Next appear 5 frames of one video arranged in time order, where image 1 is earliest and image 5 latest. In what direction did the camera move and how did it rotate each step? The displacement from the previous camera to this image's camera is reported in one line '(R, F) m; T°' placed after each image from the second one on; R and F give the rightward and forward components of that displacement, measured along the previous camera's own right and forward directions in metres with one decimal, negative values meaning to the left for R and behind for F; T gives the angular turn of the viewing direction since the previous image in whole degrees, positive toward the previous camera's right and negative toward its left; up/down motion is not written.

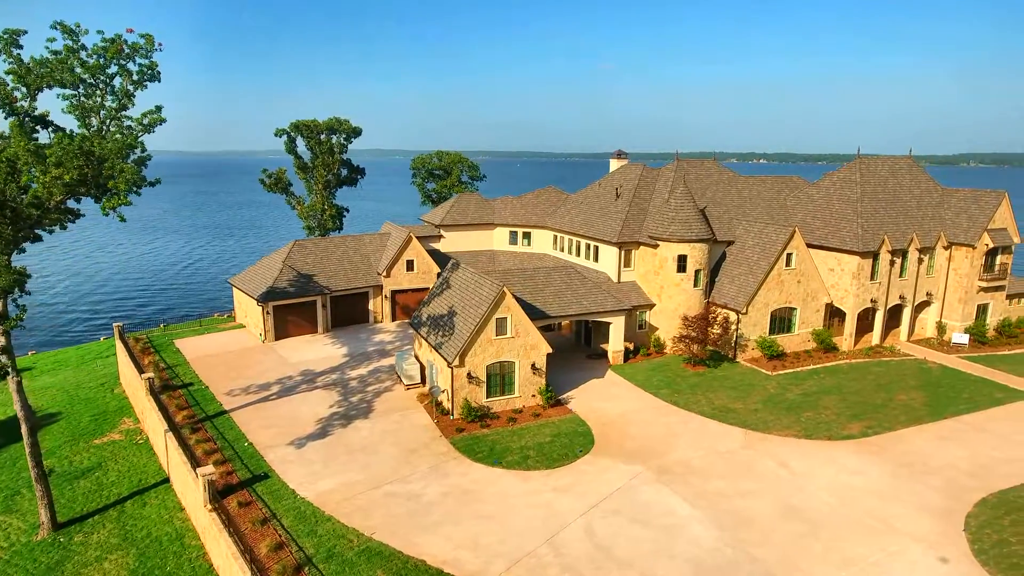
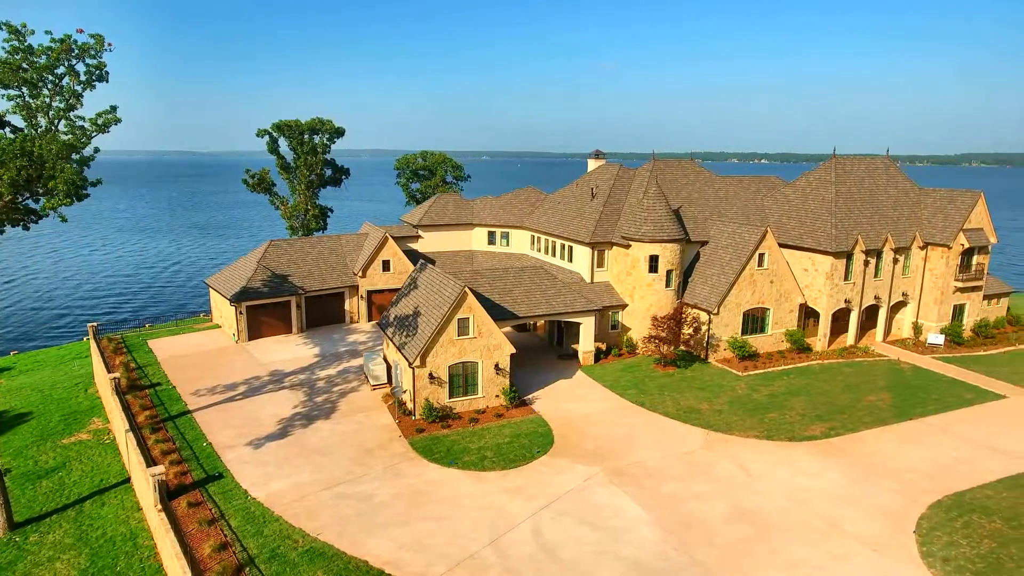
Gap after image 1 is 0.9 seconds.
(+1.7, 0.0) m; 0°
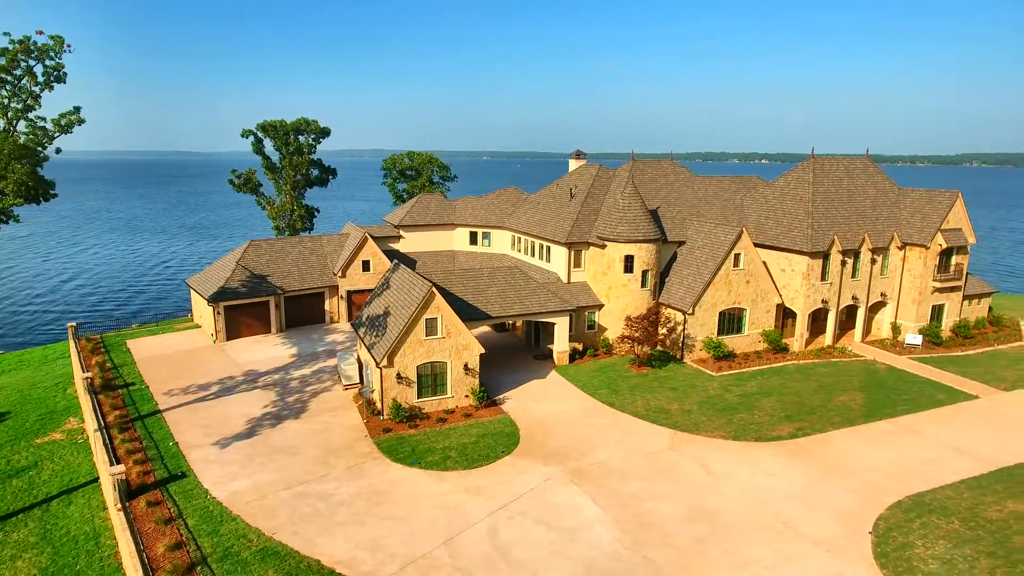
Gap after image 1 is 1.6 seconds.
(+1.5, -0.1) m; 0°
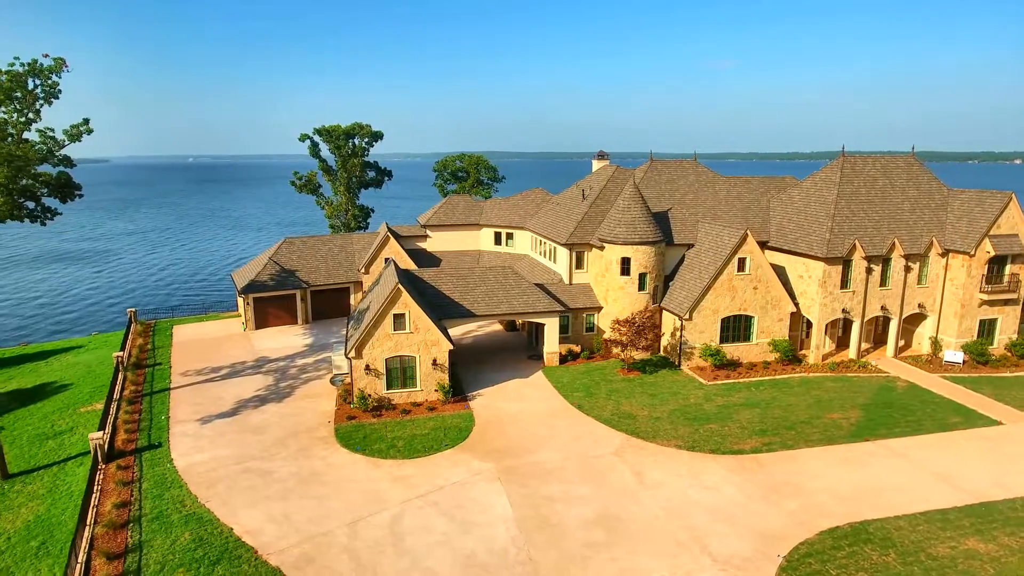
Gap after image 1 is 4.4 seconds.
(+6.4, +0.1) m; -10°
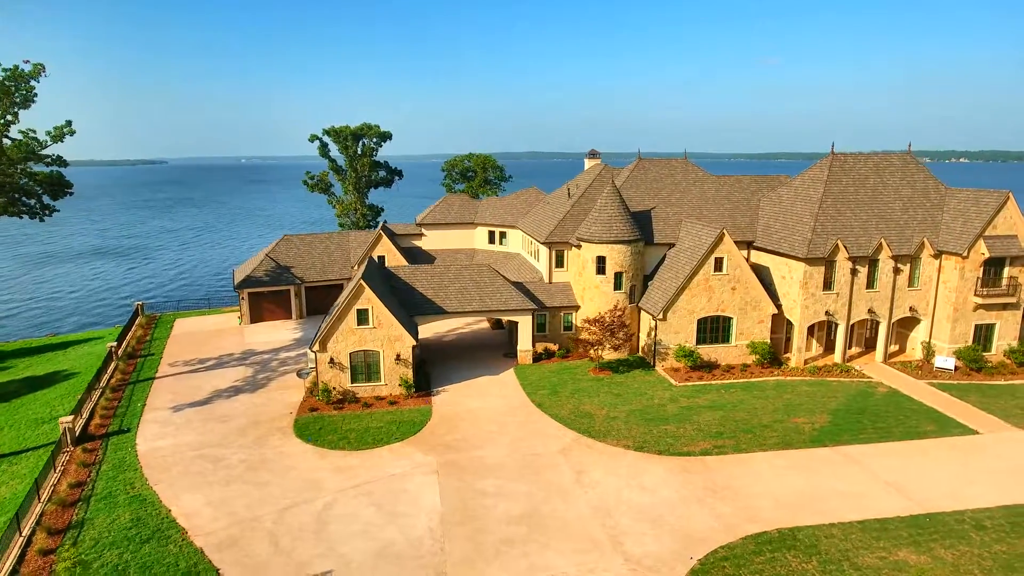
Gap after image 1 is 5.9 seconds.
(+3.8, 0.0) m; -4°
